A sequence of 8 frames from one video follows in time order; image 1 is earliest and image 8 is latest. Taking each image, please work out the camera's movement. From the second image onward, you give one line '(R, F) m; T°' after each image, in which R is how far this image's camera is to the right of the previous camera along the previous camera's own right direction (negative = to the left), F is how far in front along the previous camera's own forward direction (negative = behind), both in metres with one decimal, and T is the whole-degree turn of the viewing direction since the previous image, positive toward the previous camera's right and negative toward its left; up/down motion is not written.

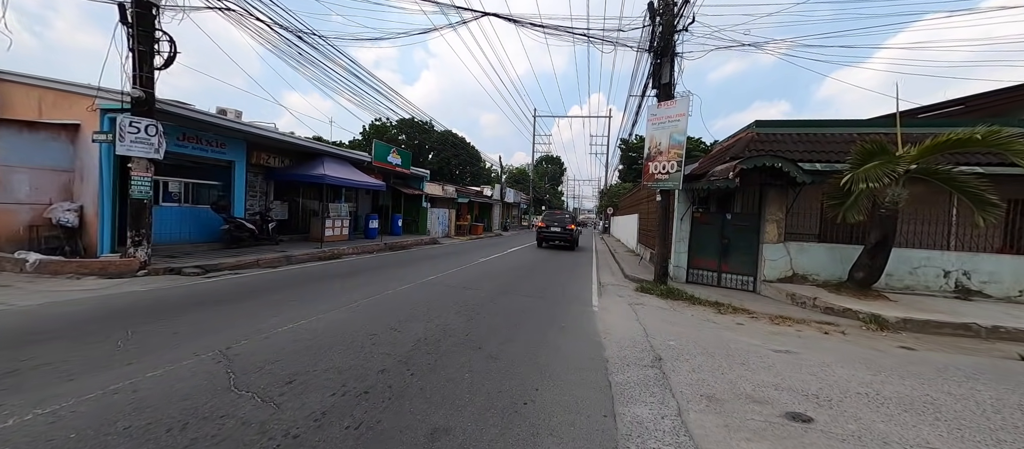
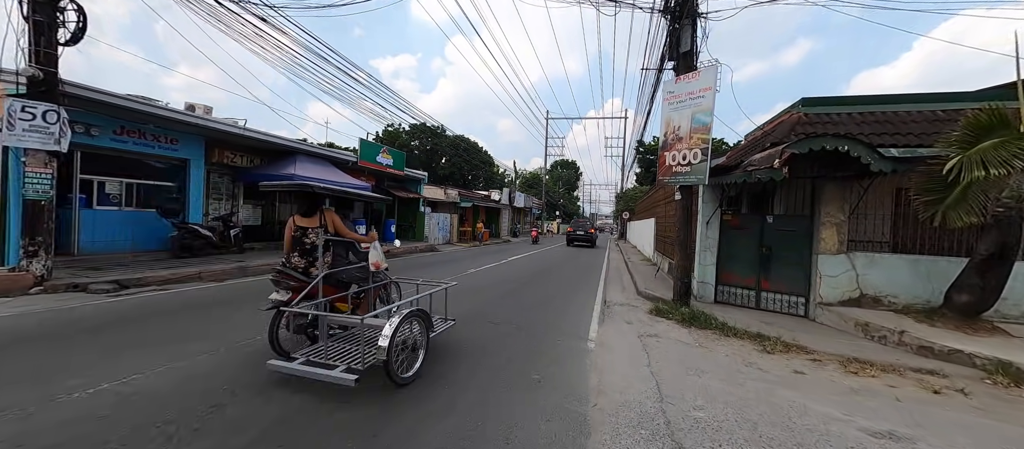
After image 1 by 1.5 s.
(+0.7, +1.7) m; -3°
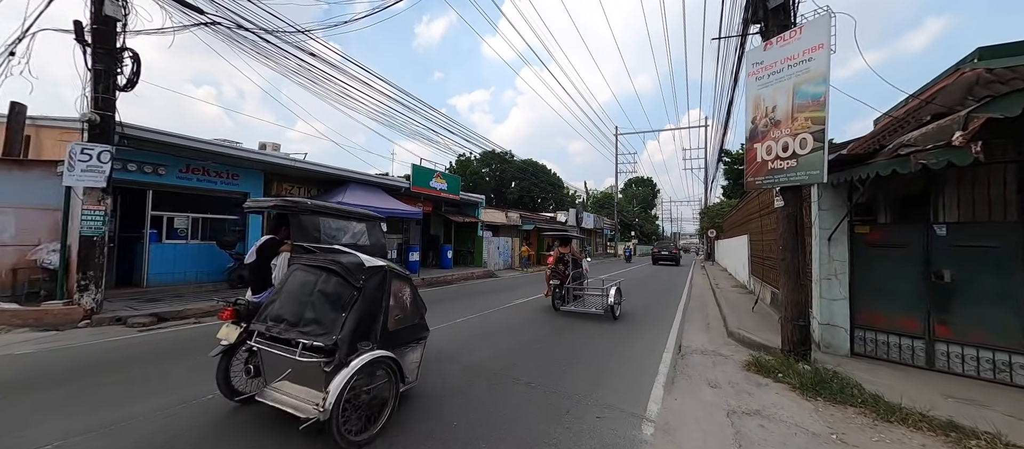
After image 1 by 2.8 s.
(+0.6, +1.4) m; -12°
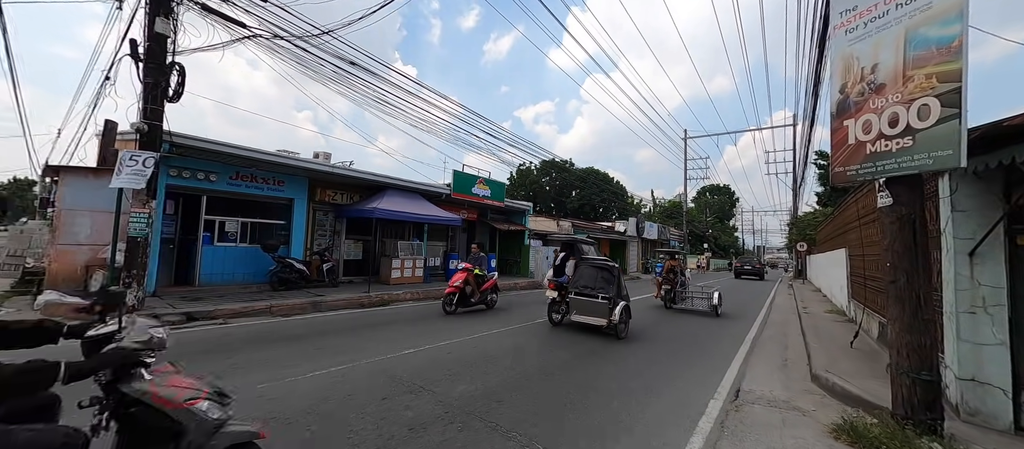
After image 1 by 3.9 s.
(+0.8, +0.9) m; -10°
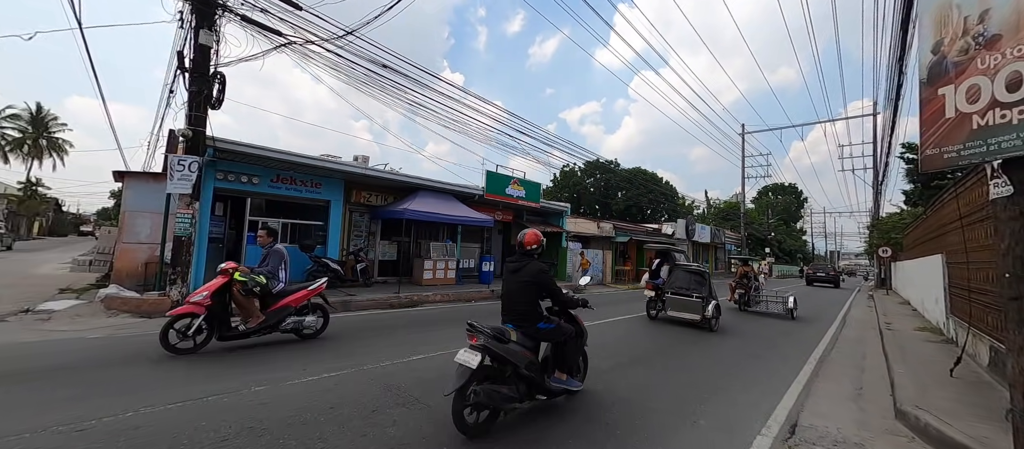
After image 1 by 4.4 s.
(+0.4, +0.4) m; -7°
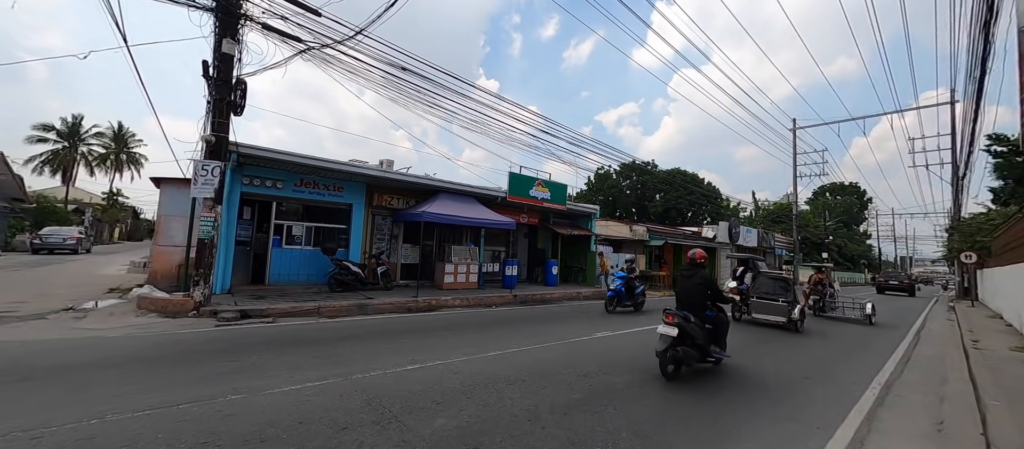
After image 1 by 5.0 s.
(+0.4, +0.4) m; -6°
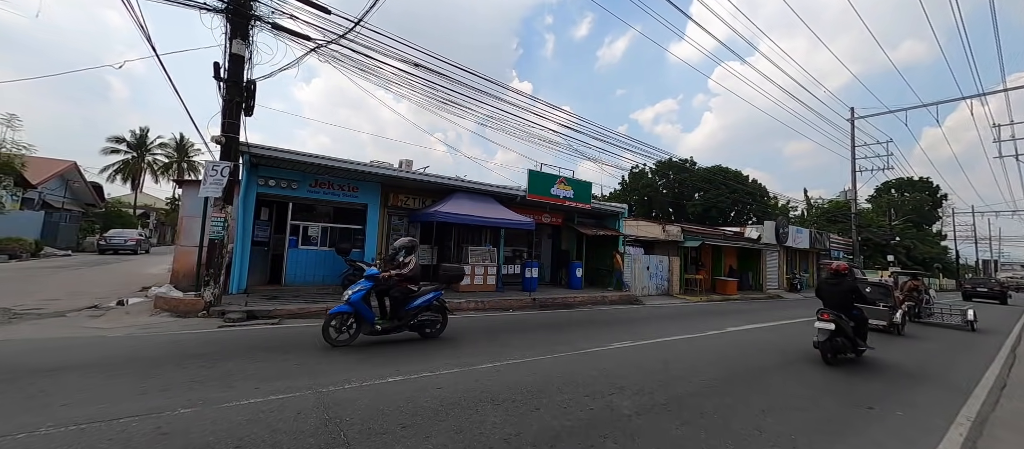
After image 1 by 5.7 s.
(+0.5, +0.6) m; -5°
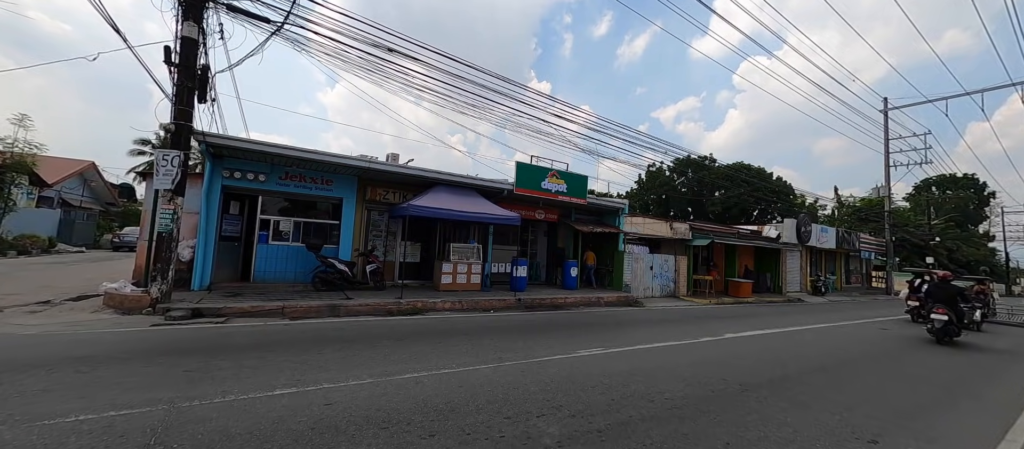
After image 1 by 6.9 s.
(+1.1, +0.7) m; -3°
